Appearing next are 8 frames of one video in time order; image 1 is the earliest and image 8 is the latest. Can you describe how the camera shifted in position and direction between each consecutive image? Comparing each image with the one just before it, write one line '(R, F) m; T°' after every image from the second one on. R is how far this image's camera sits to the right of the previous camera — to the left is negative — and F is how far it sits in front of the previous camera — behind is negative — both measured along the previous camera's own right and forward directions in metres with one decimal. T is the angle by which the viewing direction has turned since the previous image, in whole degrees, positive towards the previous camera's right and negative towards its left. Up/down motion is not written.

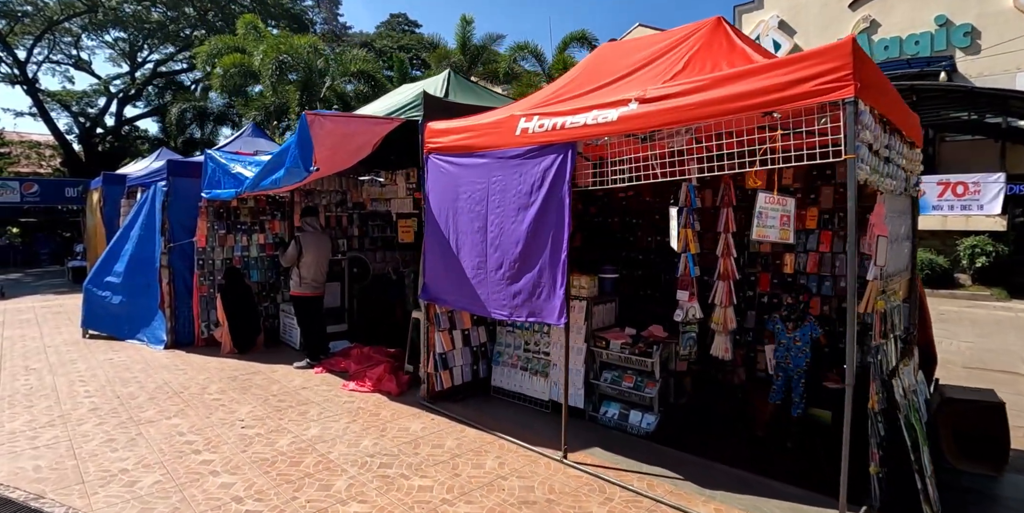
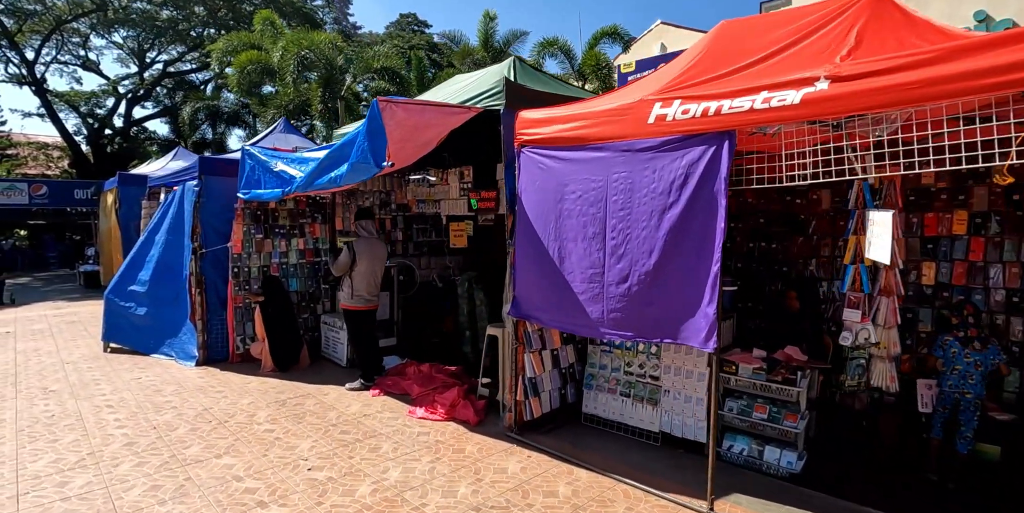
(-0.8, +0.7) m; 0°
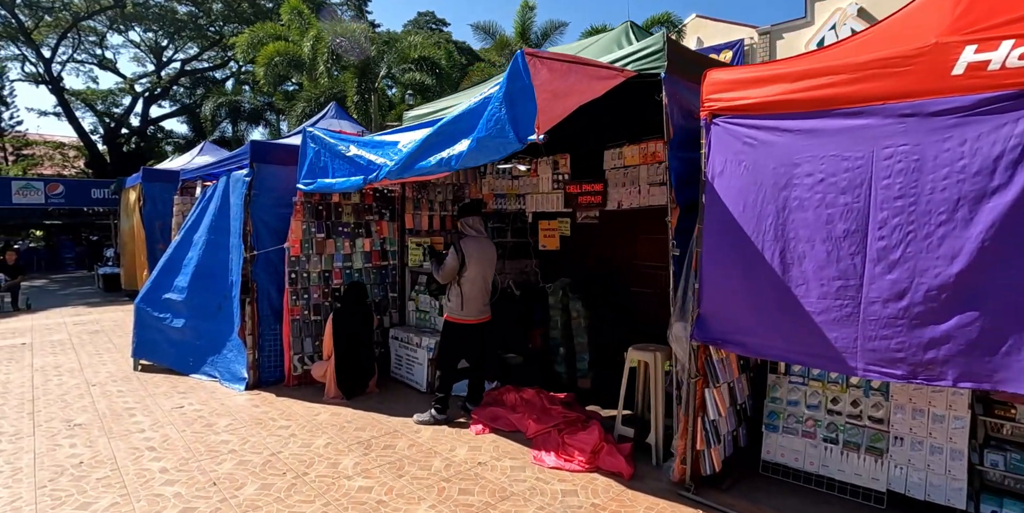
(-1.0, +1.0) m; -1°
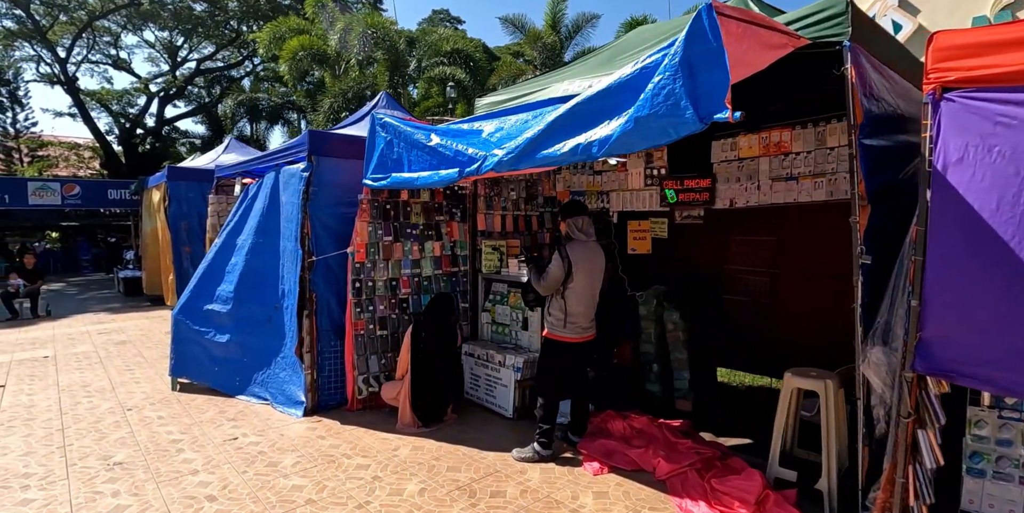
(-0.7, +0.7) m; -1°
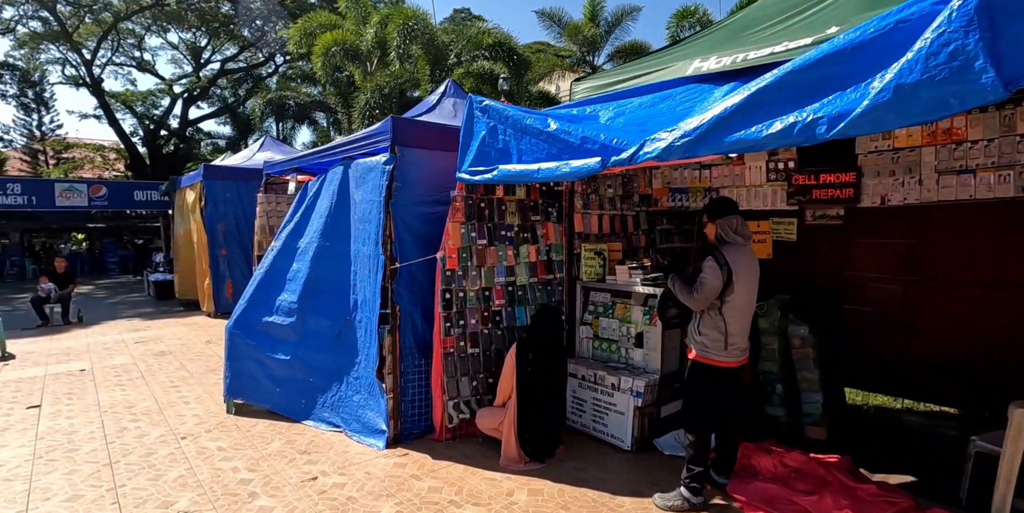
(-0.7, +0.6) m; -1°
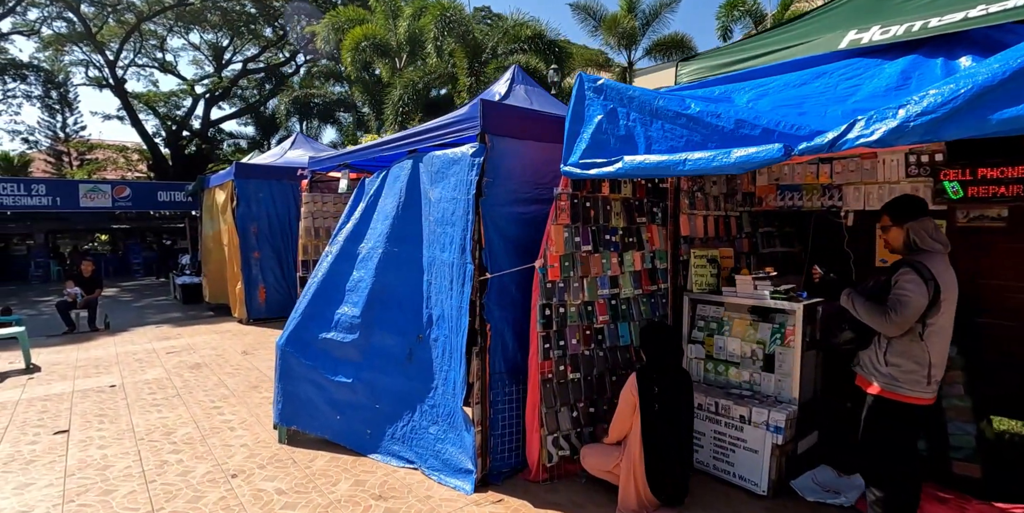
(-0.6, +0.6) m; -1°
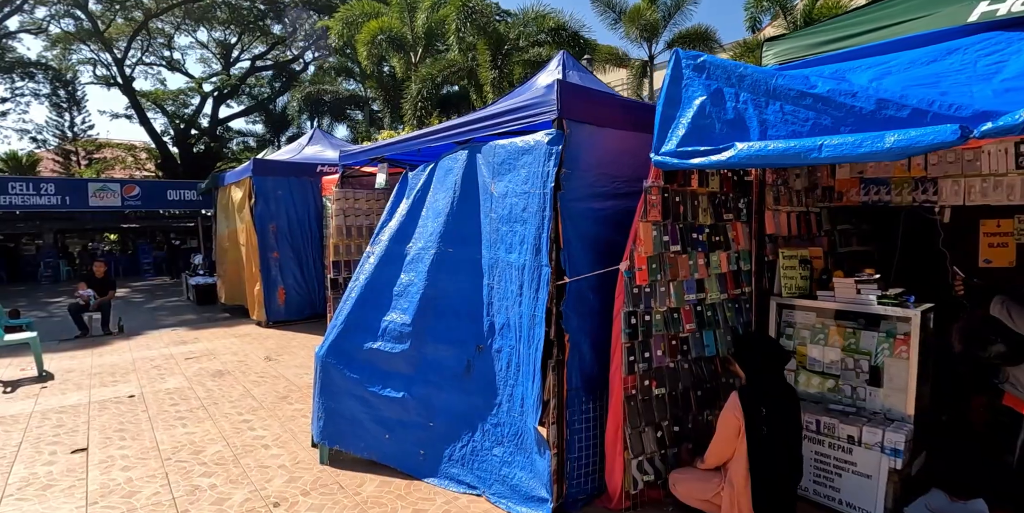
(-0.4, +0.4) m; 0°
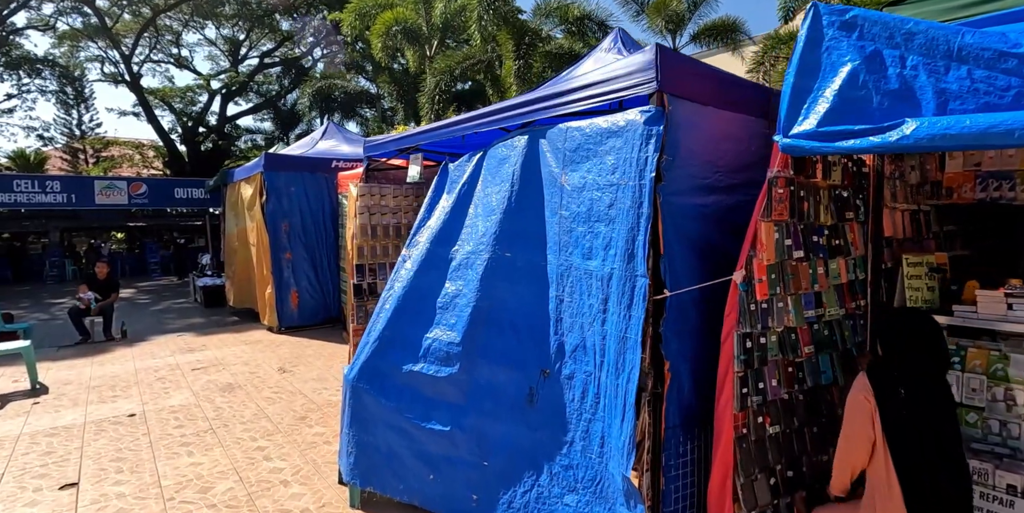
(-0.3, +0.5) m; -1°
